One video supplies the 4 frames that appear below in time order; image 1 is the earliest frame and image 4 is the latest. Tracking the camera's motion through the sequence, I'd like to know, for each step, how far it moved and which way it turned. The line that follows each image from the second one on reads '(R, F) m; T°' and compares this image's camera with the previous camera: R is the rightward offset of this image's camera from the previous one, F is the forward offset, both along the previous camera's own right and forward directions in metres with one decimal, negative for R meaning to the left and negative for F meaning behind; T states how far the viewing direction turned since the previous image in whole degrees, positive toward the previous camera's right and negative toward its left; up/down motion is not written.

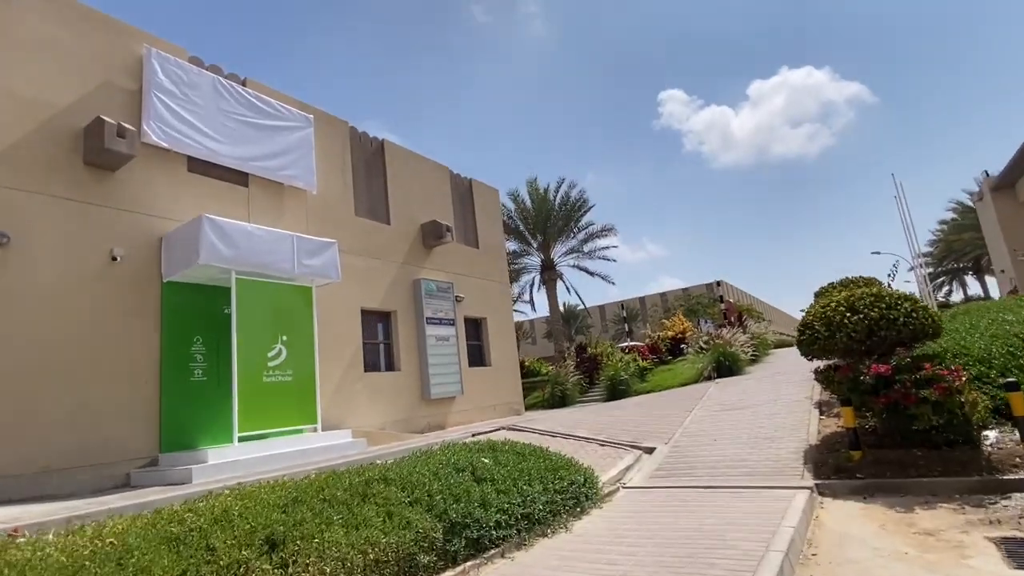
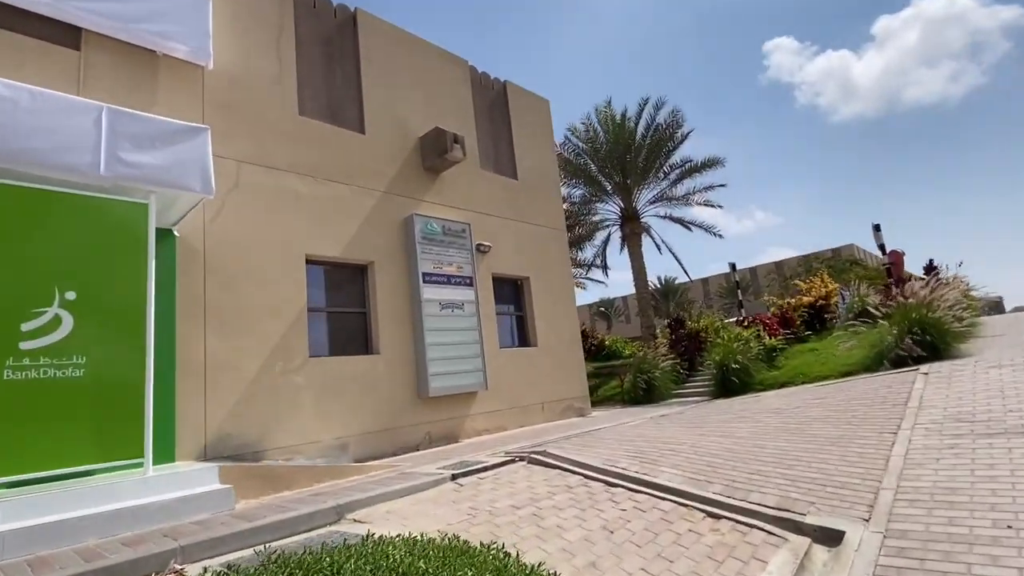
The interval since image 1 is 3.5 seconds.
(+0.9, +5.7) m; -10°
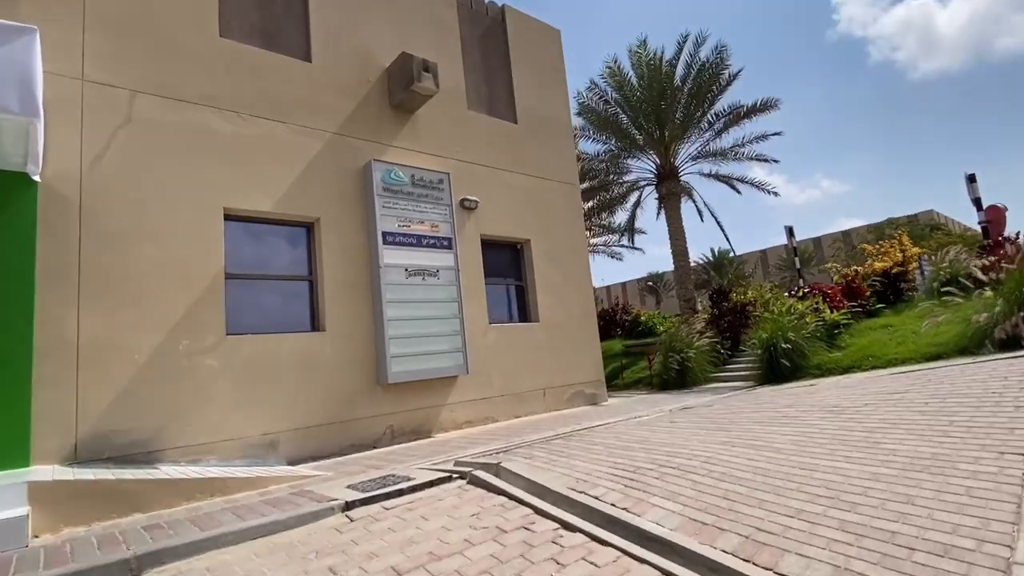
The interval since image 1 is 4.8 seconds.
(+1.1, +2.0) m; -6°
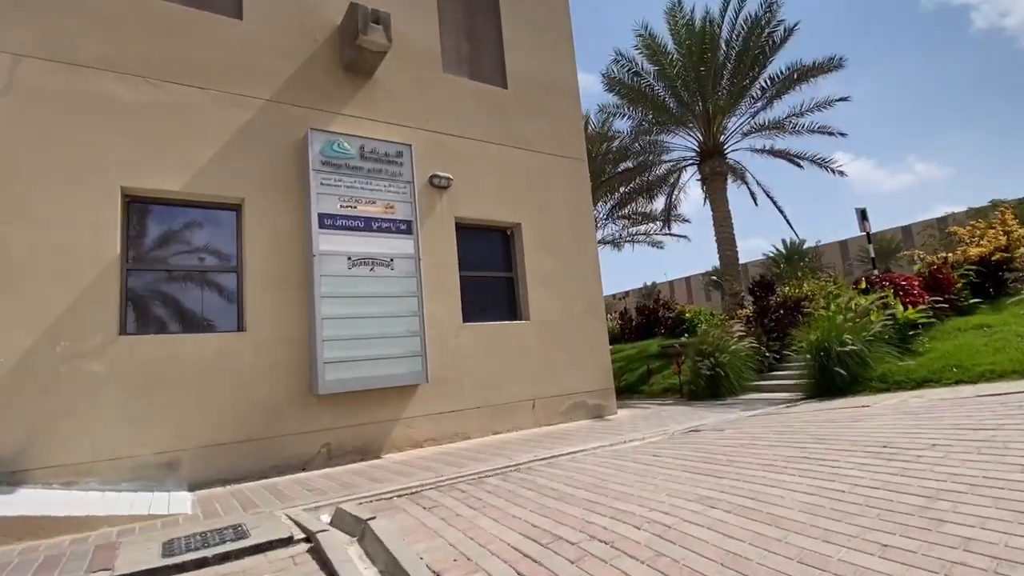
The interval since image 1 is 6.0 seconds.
(+1.3, +1.6) m; -7°
